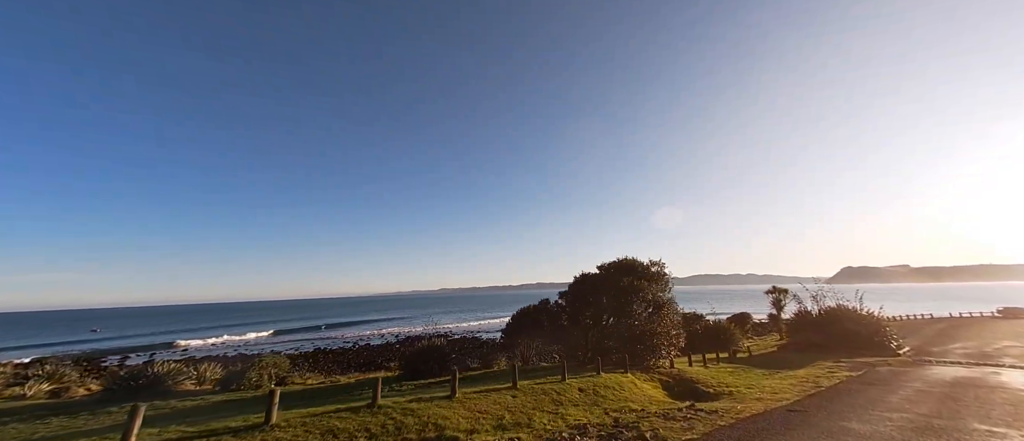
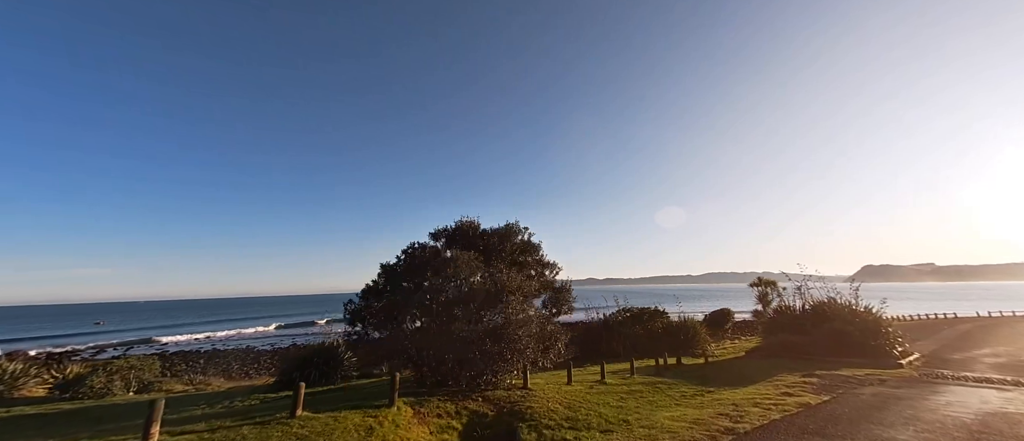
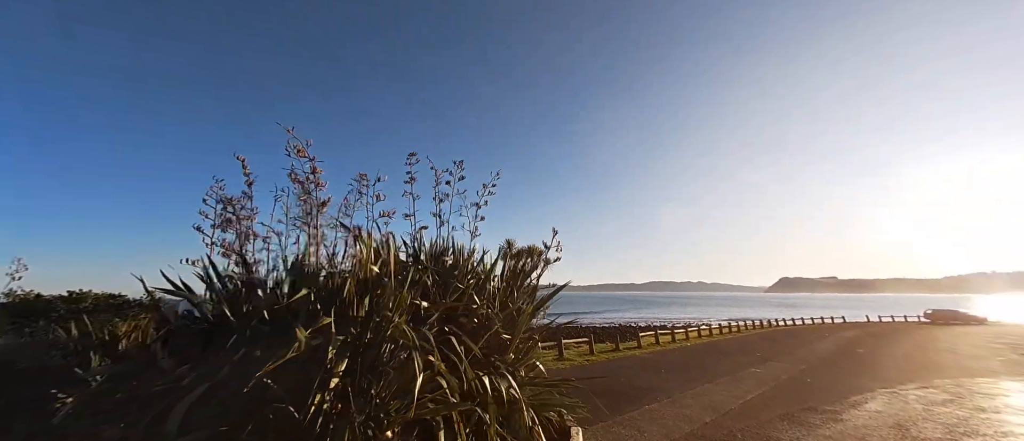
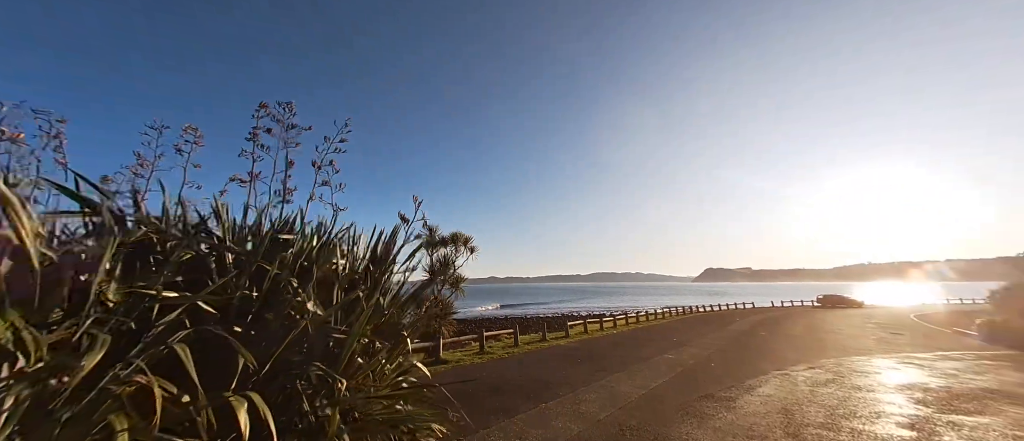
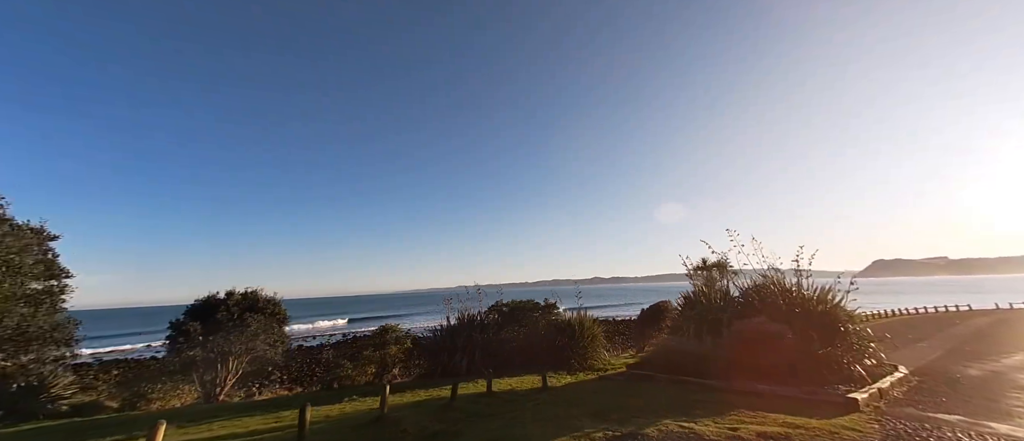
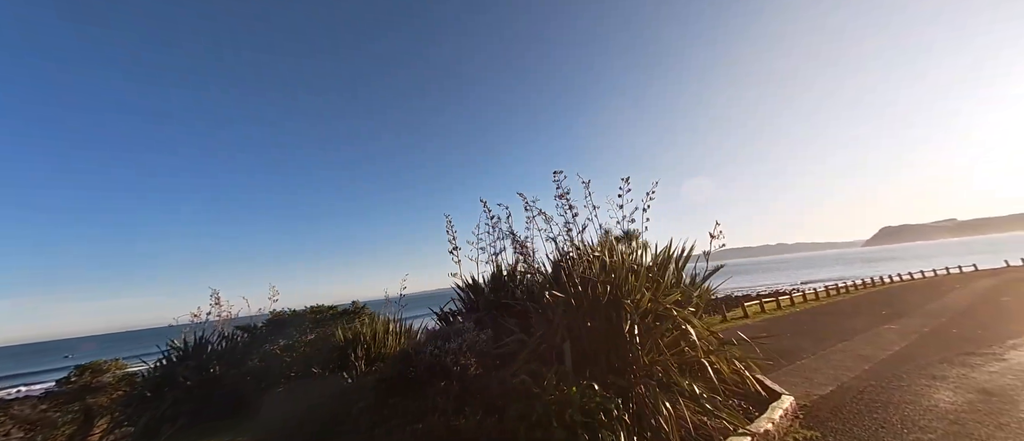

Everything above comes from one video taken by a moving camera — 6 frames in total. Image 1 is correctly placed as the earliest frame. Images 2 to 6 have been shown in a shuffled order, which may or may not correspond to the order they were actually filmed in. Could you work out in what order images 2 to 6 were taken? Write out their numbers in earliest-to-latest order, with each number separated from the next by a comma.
2, 5, 6, 3, 4
